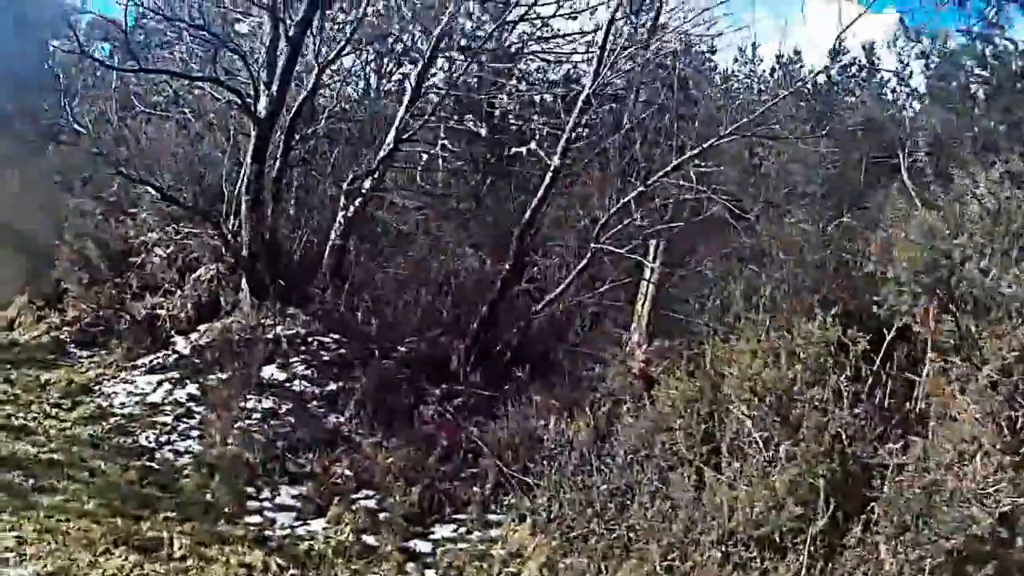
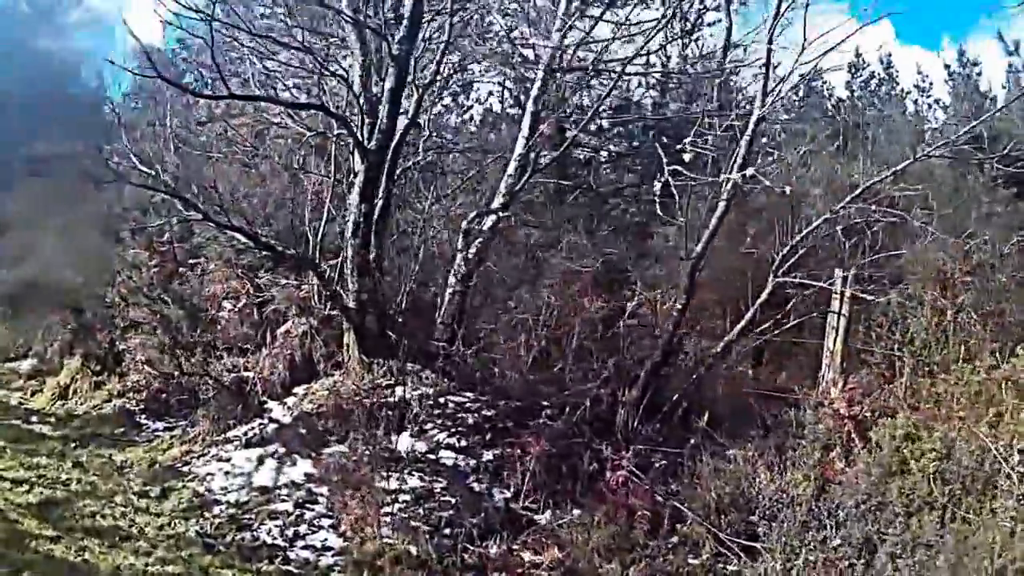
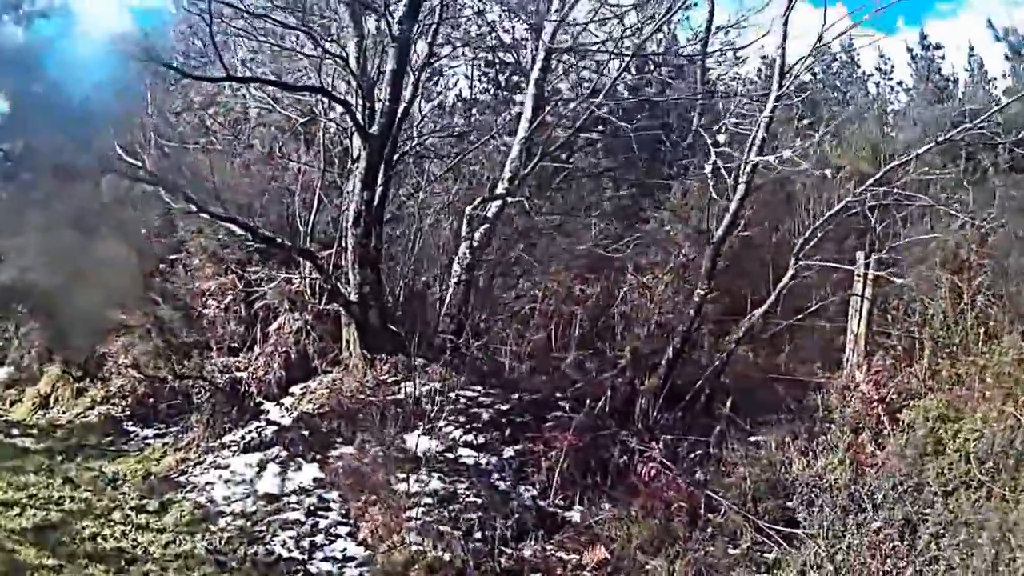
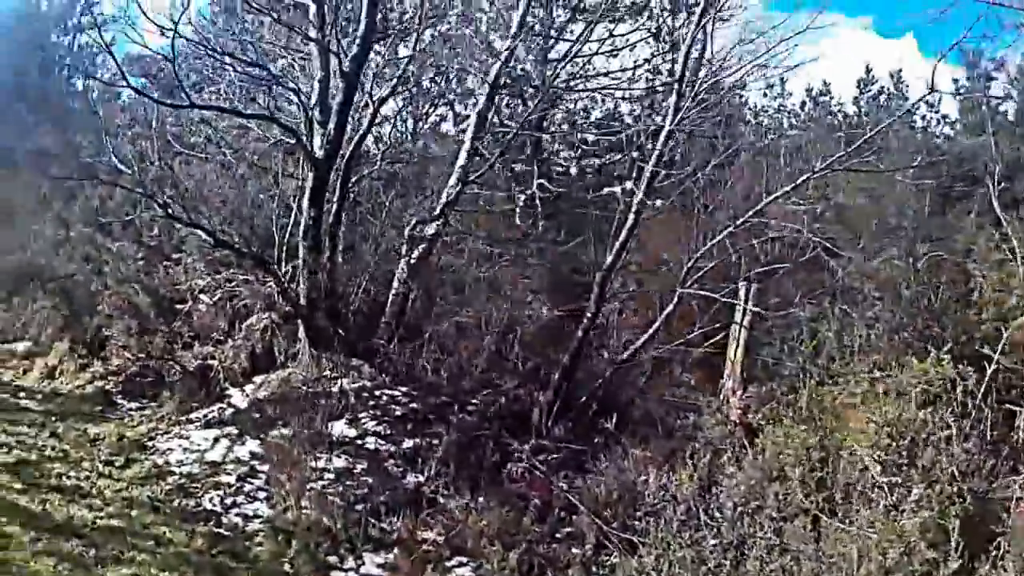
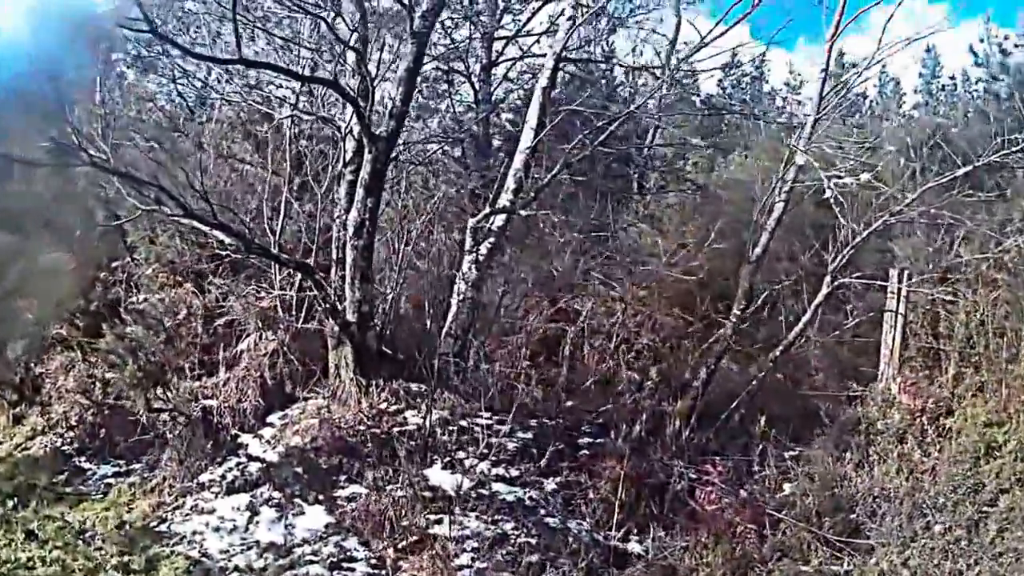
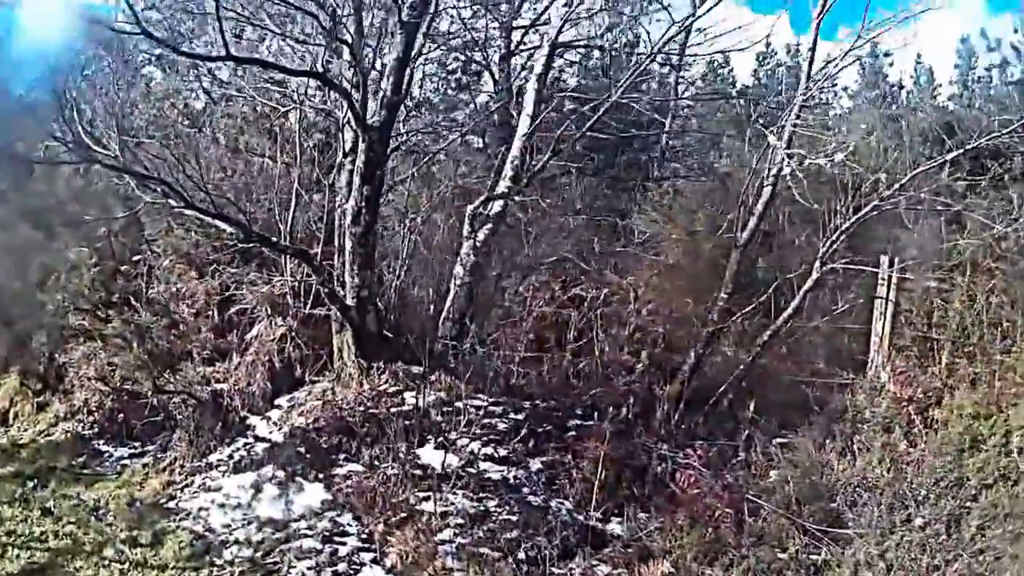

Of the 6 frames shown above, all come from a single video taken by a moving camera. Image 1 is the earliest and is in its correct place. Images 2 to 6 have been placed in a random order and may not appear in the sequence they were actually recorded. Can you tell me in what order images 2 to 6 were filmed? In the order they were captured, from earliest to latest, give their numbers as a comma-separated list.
4, 2, 3, 6, 5
